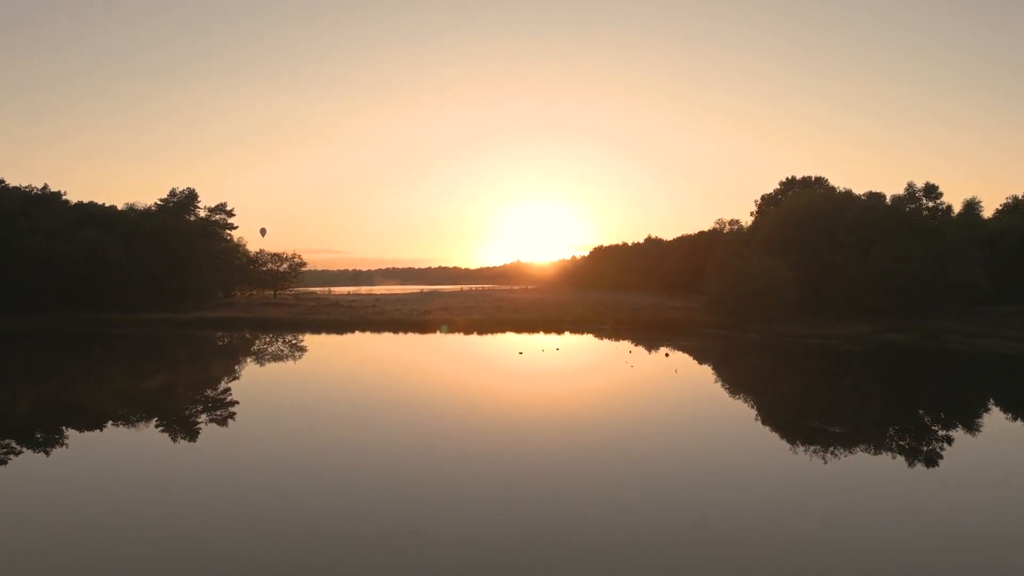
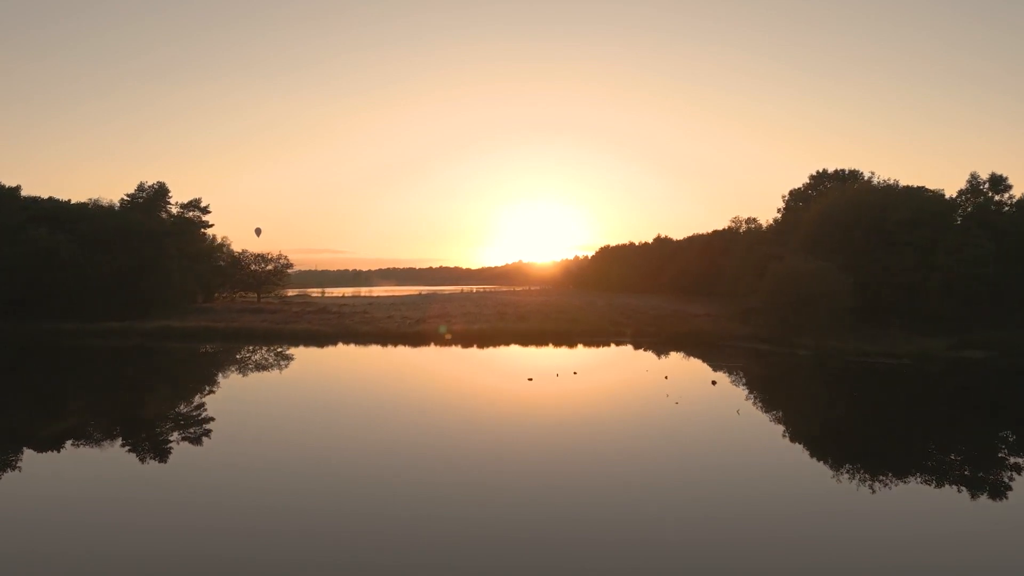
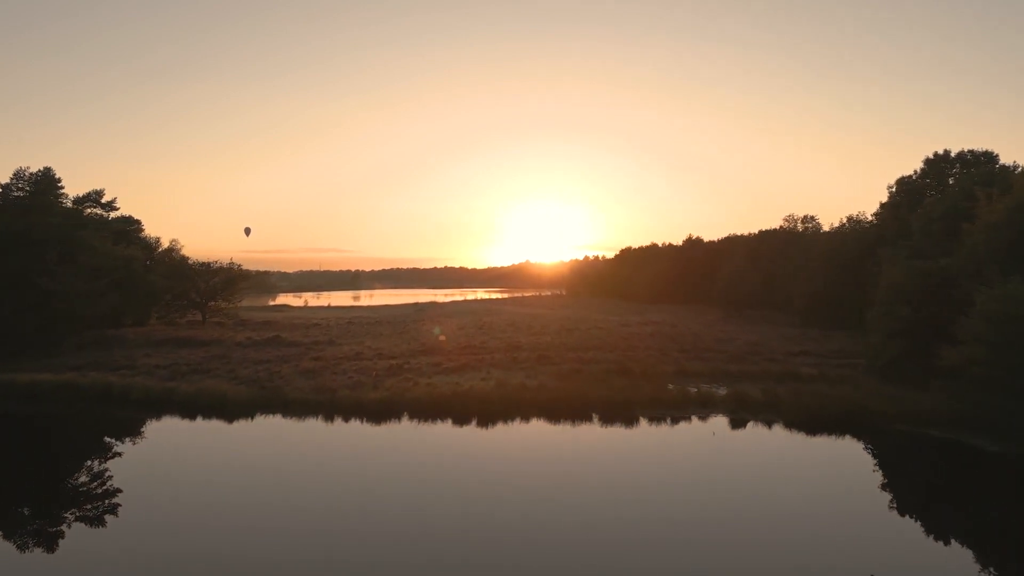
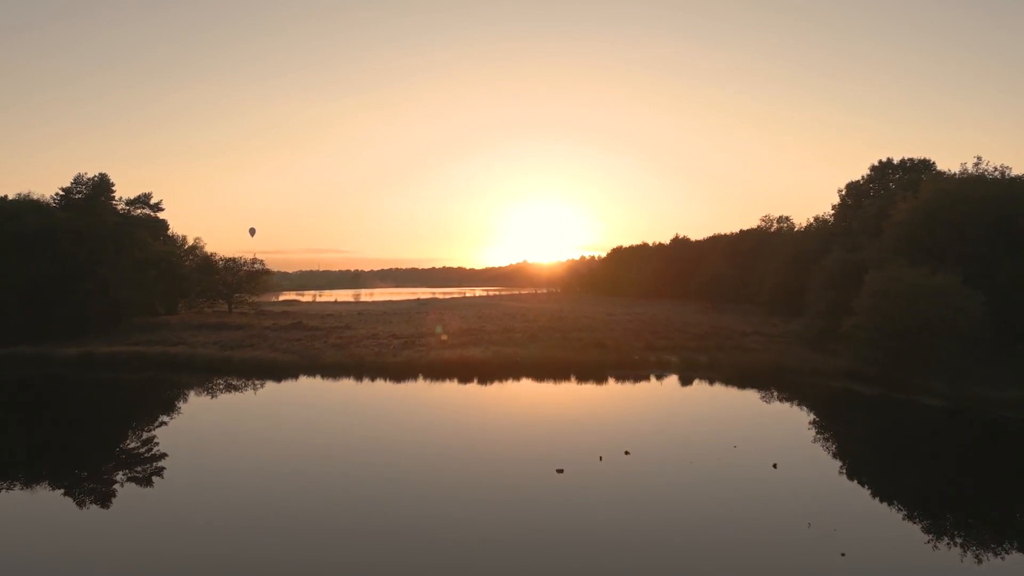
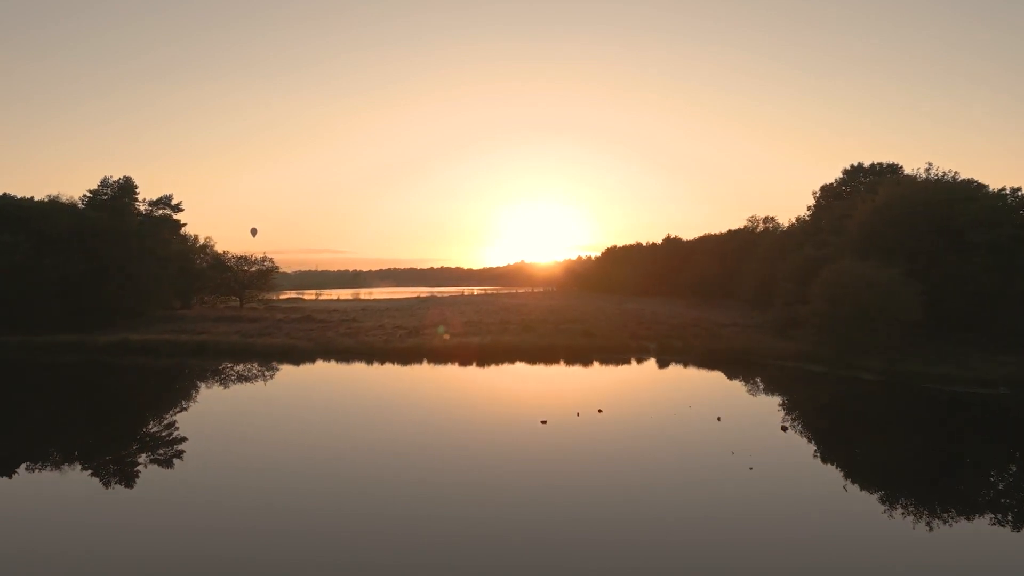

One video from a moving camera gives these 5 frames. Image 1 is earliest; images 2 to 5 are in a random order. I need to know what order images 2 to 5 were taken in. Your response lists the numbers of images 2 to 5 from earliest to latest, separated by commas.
2, 5, 4, 3
